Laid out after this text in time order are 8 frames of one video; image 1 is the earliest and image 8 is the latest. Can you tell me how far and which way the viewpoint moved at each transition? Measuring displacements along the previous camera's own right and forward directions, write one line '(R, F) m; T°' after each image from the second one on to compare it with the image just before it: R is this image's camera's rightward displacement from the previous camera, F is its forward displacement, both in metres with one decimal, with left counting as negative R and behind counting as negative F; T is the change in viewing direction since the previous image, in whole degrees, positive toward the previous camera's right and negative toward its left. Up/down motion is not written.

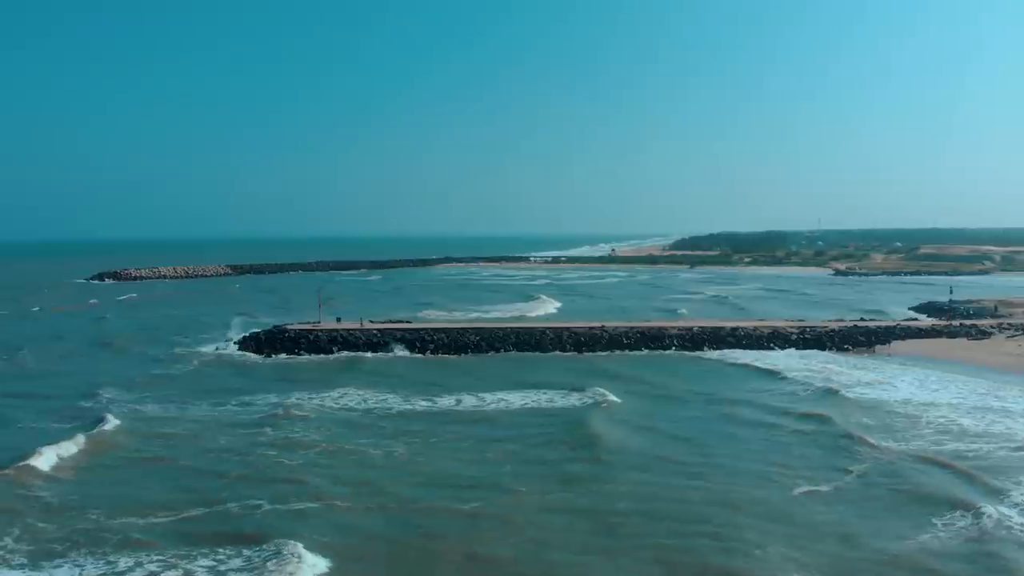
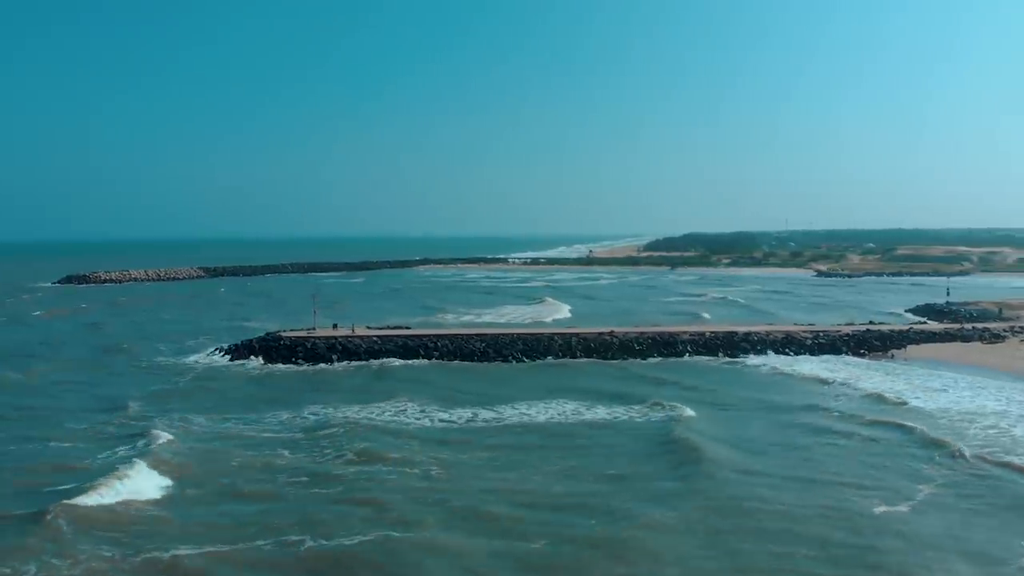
(-1.2, +1.1) m; +2°
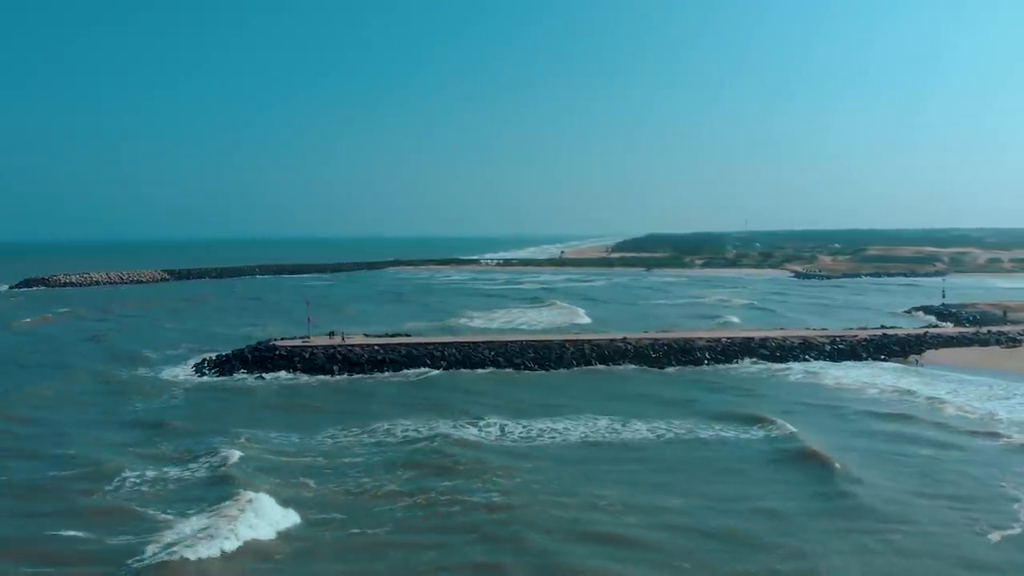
(-1.5, +1.4) m; +3°
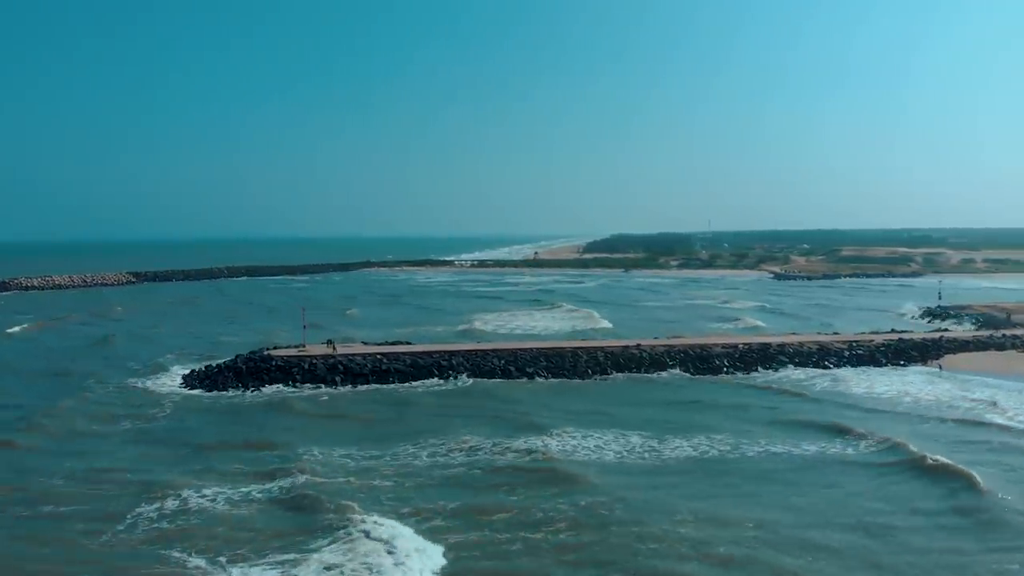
(-1.3, +1.3) m; +3°
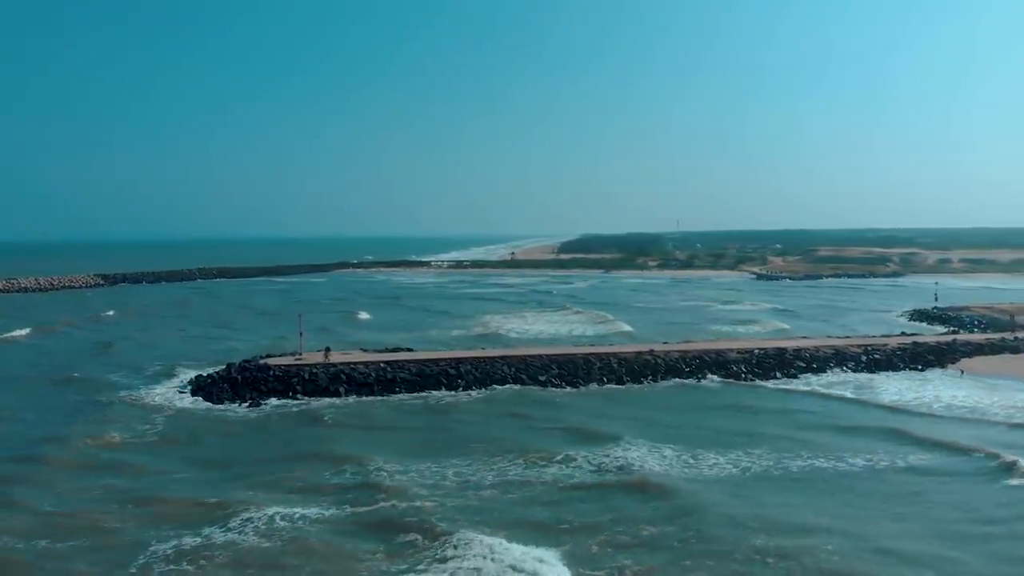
(-1.1, +1.1) m; +2°
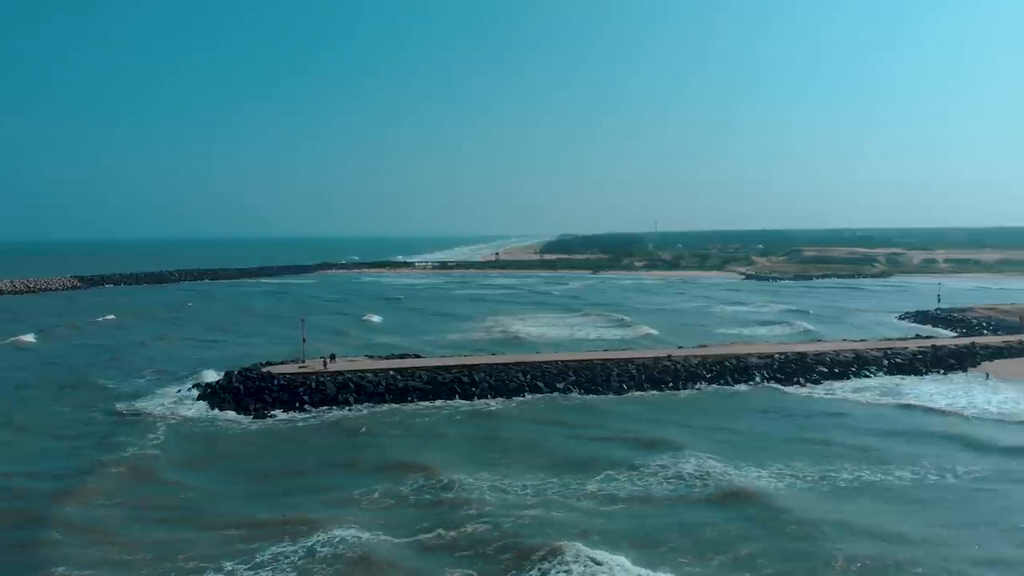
(-1.0, +1.0) m; +2°
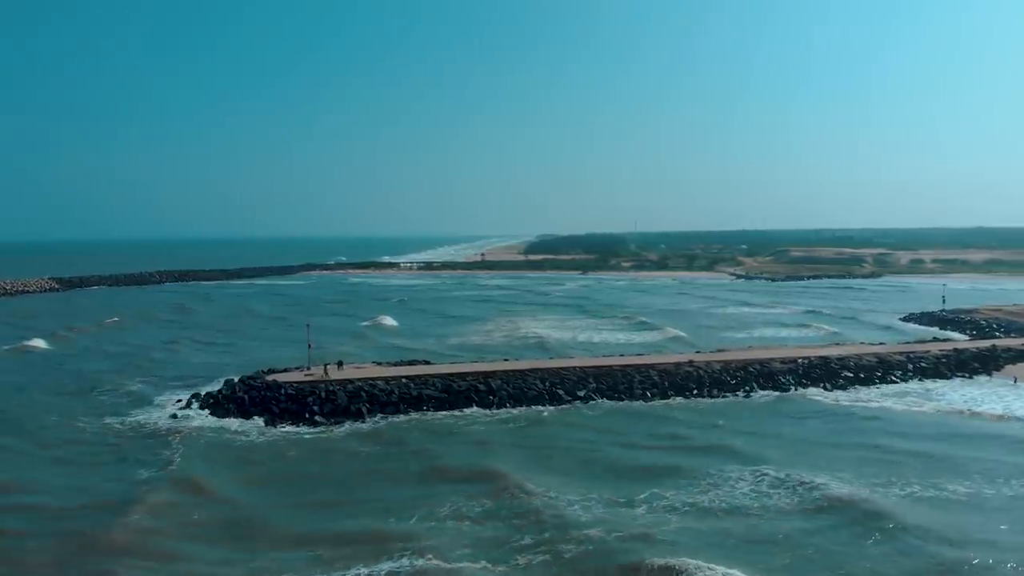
(-1.0, +1.0) m; +2°
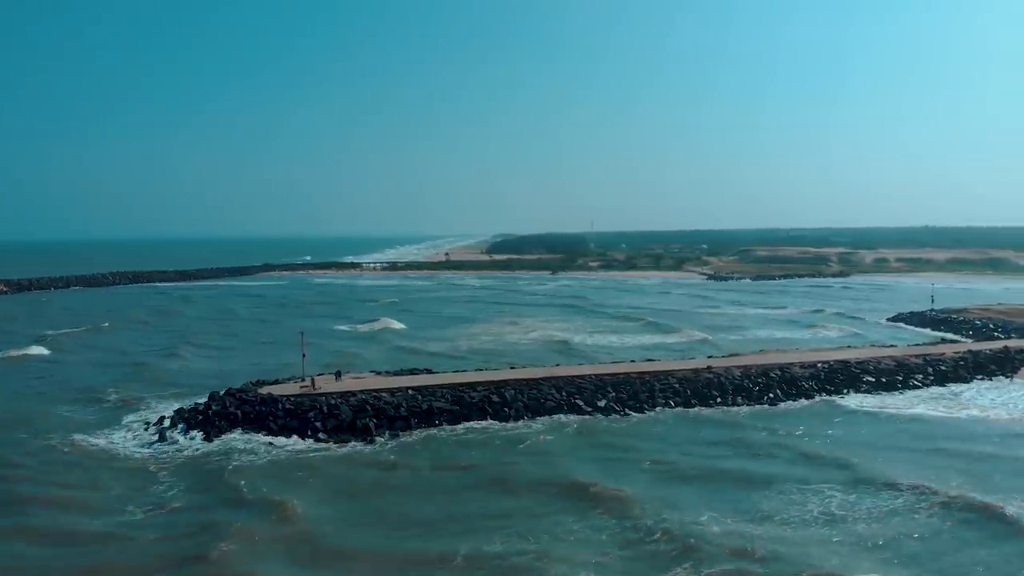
(-1.4, +1.4) m; +3°
